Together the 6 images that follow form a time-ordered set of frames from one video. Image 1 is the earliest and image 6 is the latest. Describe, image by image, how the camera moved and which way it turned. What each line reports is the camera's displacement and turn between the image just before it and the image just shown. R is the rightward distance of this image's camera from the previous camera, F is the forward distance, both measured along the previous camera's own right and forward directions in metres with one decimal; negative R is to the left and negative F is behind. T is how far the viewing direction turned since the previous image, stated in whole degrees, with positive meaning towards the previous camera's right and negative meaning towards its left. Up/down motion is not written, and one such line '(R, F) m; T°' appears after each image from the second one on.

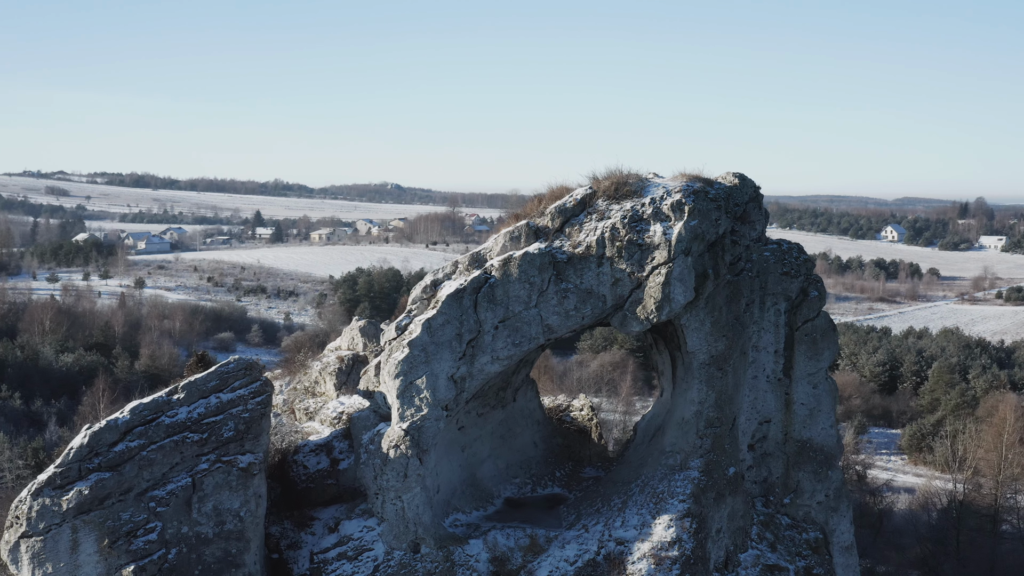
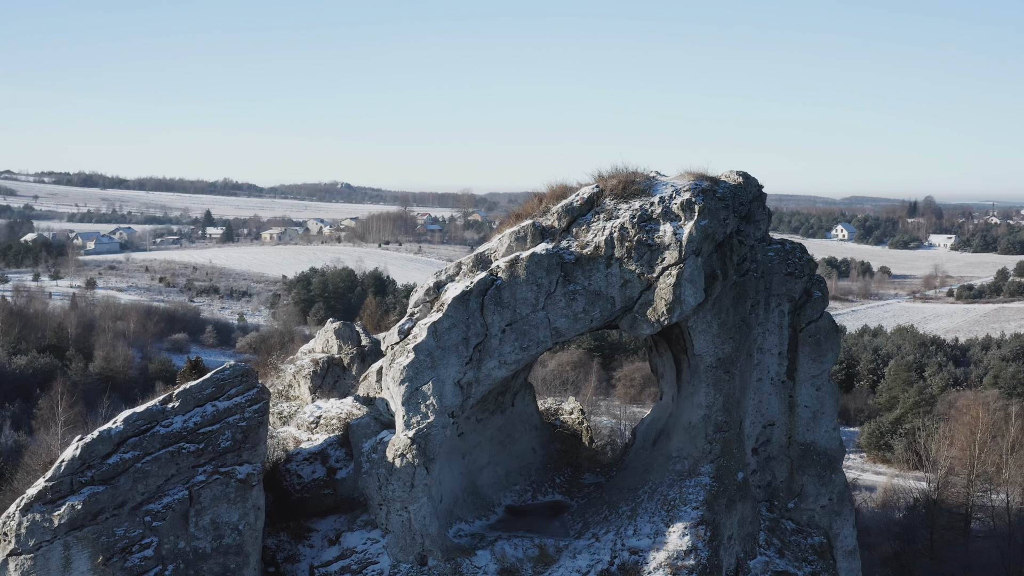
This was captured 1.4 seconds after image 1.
(-0.3, +0.3) m; +1°
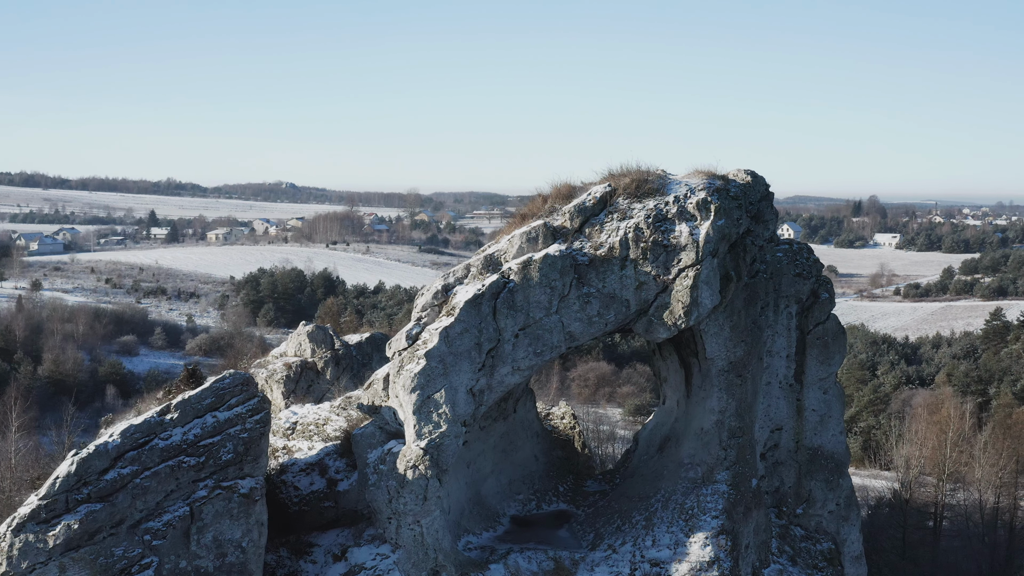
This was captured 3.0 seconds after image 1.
(-0.4, +0.4) m; +1°
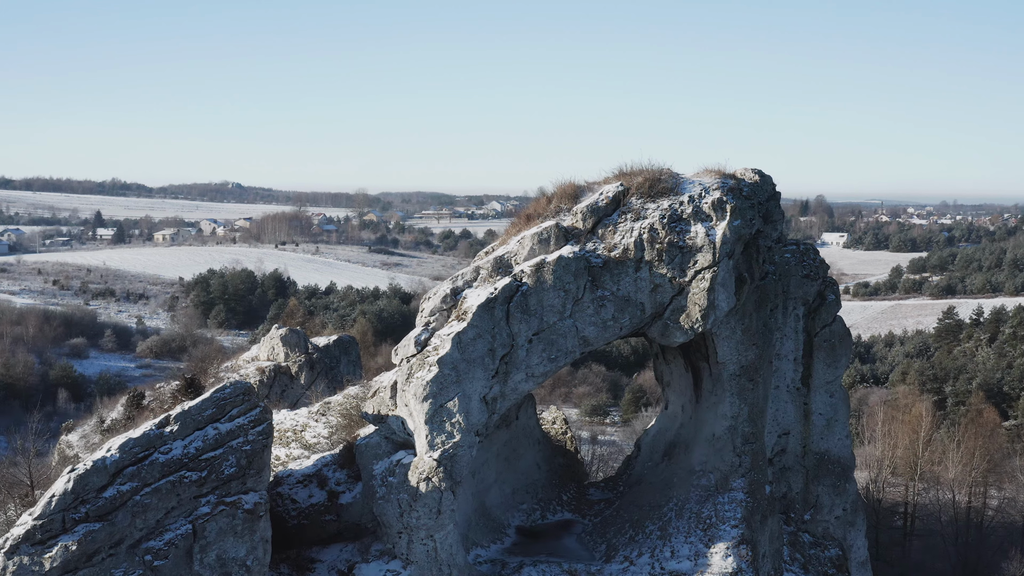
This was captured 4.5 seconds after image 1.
(-0.4, +0.4) m; +1°
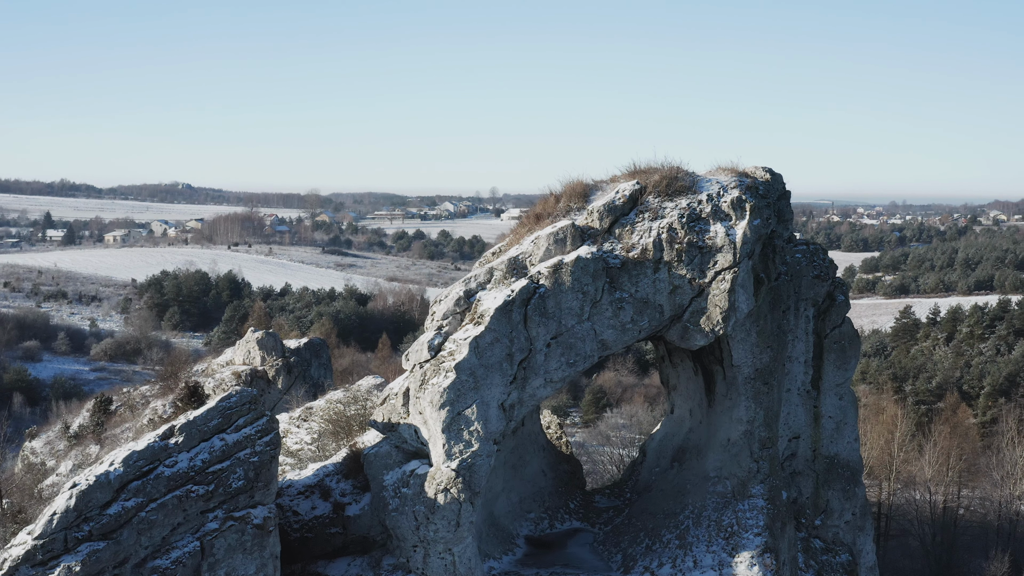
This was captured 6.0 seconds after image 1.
(-0.4, +0.3) m; +1°
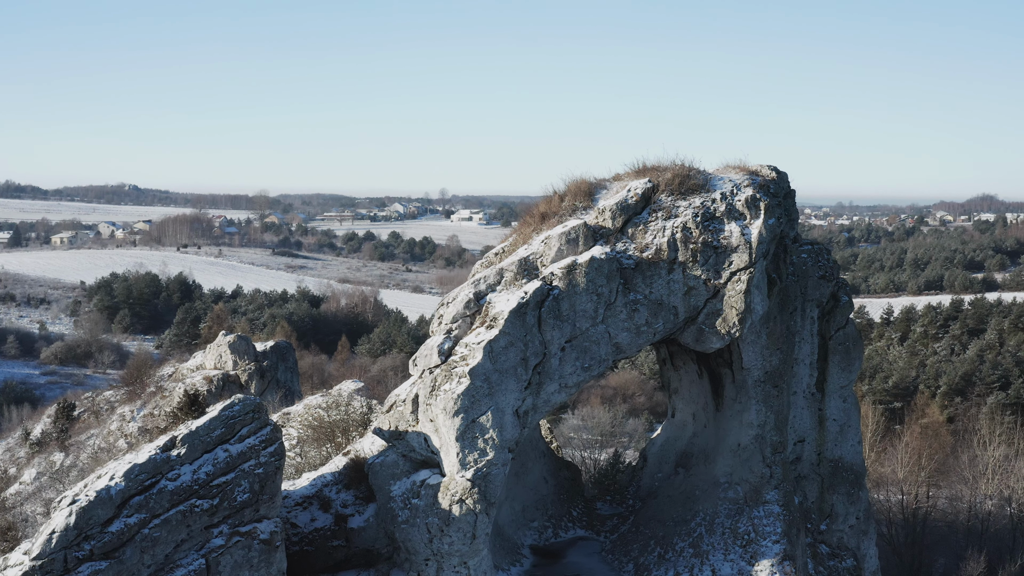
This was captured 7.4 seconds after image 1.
(-0.4, +0.3) m; +1°
